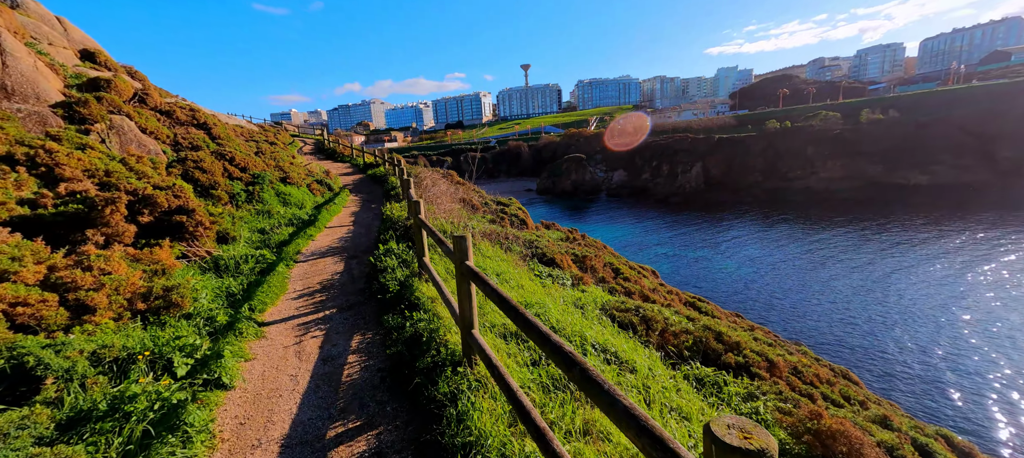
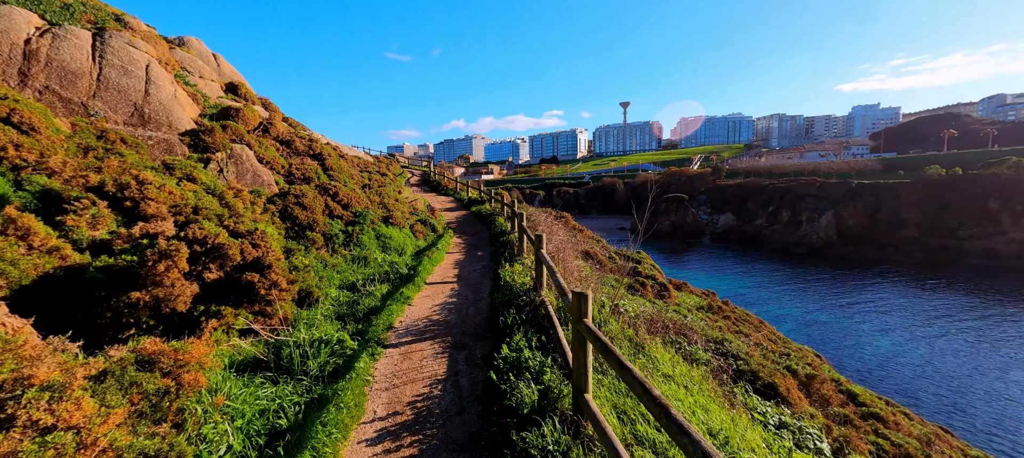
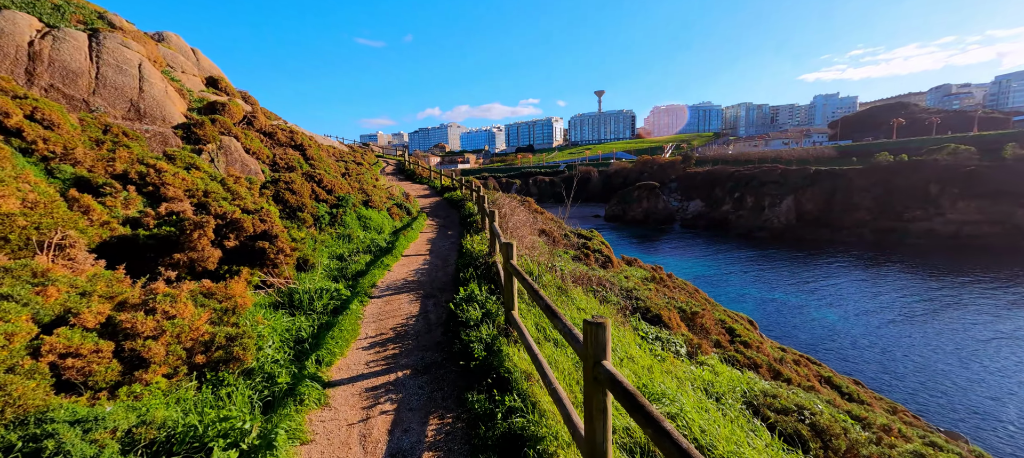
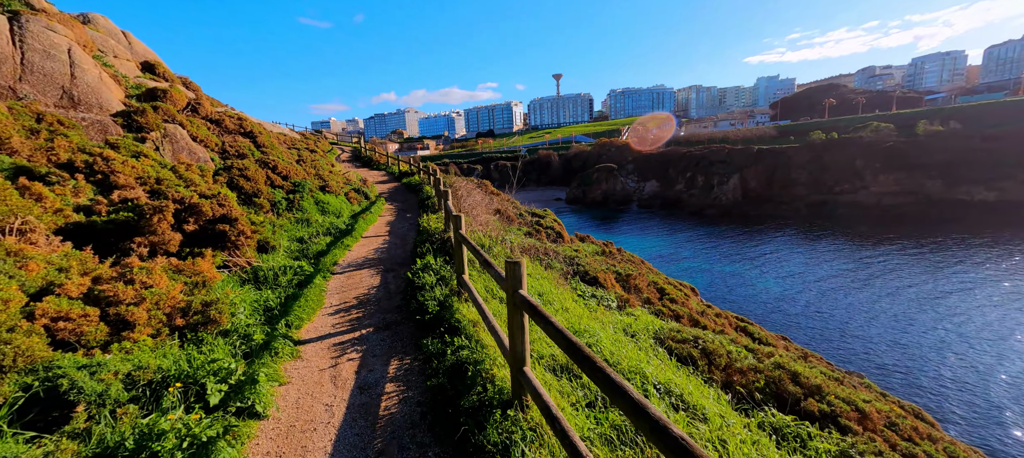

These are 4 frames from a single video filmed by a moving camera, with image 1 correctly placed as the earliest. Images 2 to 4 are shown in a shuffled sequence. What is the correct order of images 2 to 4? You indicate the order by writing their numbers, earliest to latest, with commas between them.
4, 3, 2
